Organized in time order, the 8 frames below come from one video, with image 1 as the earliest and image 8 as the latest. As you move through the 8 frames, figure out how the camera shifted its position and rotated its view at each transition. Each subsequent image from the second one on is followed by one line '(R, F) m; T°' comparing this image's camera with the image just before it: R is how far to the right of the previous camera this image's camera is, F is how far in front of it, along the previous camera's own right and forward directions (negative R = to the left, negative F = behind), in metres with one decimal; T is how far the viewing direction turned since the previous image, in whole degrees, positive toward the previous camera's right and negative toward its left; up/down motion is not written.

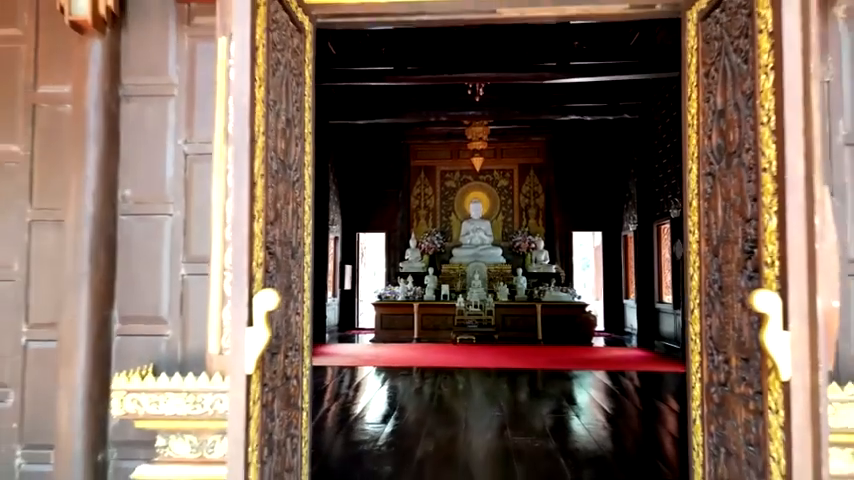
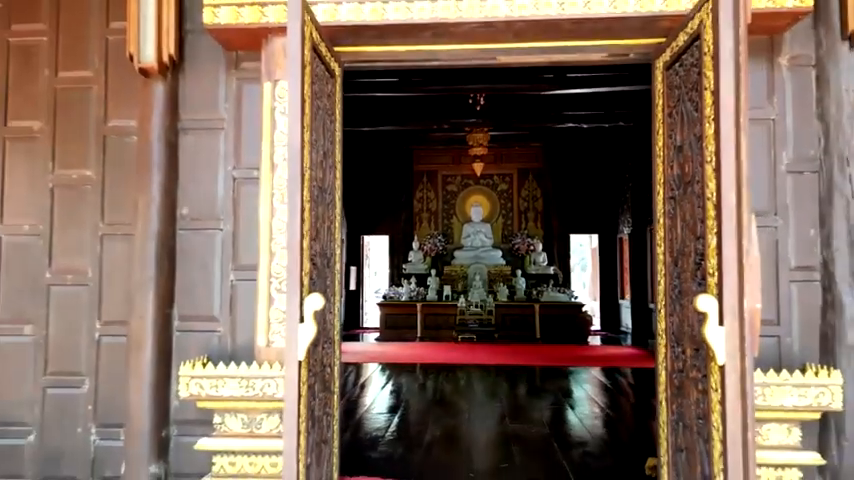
(0.0, -0.4) m; 0°
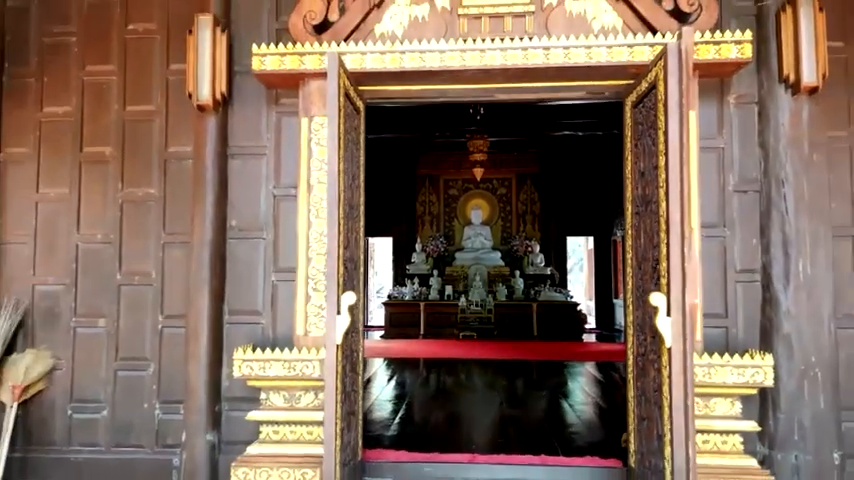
(0.0, -0.5) m; 0°
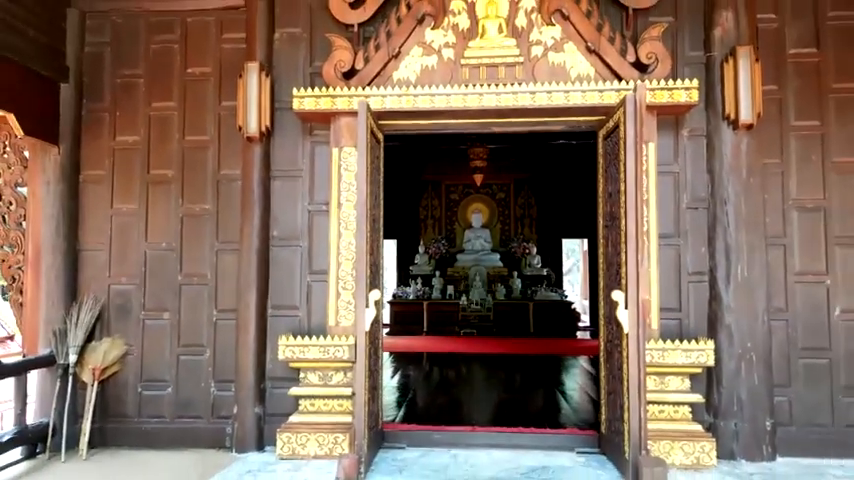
(0.0, -0.6) m; 0°
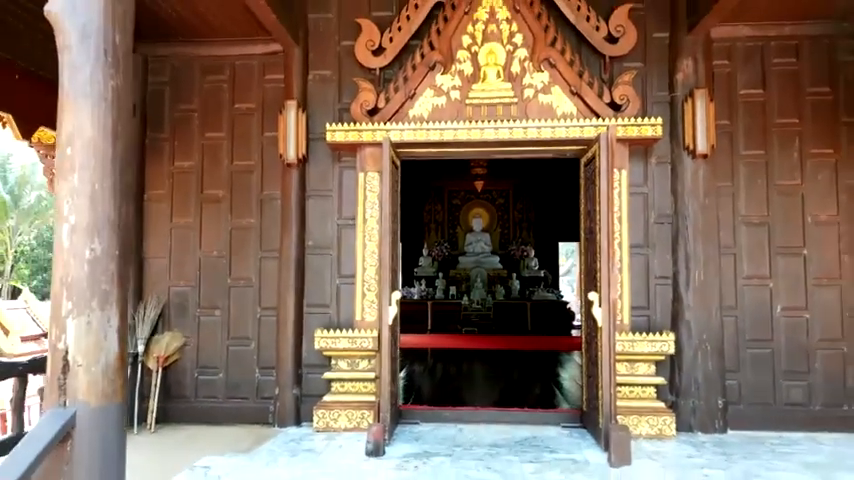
(-0.1, -0.7) m; 0°
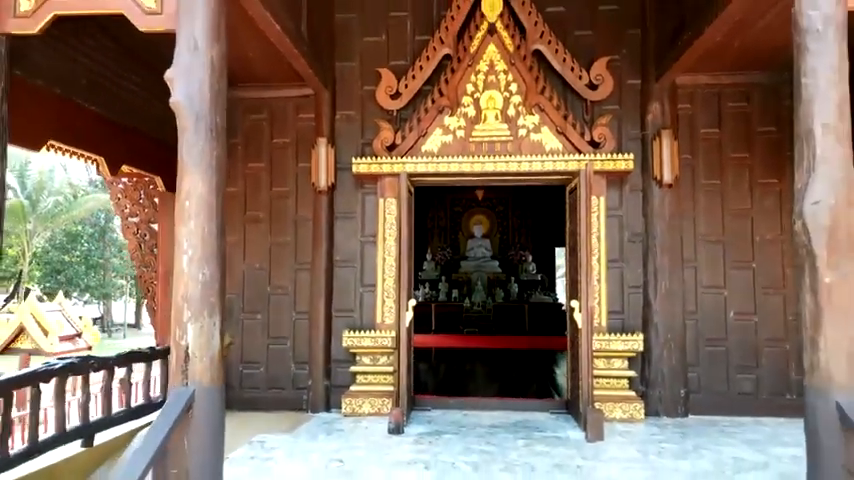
(-0.1, -0.7) m; 0°
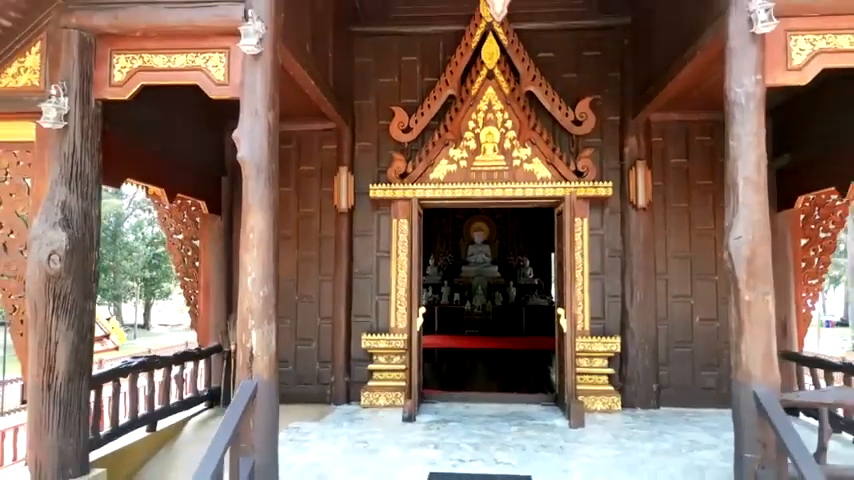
(-0.1, -0.7) m; 0°
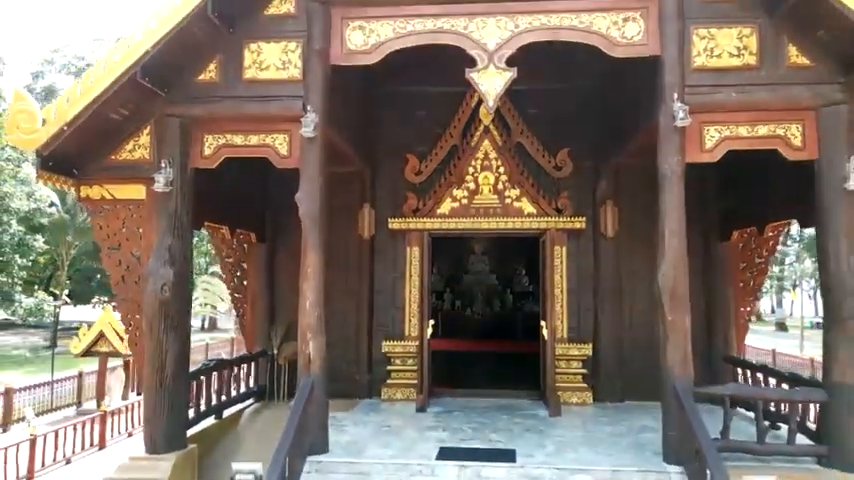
(-0.1, -1.2) m; 0°
